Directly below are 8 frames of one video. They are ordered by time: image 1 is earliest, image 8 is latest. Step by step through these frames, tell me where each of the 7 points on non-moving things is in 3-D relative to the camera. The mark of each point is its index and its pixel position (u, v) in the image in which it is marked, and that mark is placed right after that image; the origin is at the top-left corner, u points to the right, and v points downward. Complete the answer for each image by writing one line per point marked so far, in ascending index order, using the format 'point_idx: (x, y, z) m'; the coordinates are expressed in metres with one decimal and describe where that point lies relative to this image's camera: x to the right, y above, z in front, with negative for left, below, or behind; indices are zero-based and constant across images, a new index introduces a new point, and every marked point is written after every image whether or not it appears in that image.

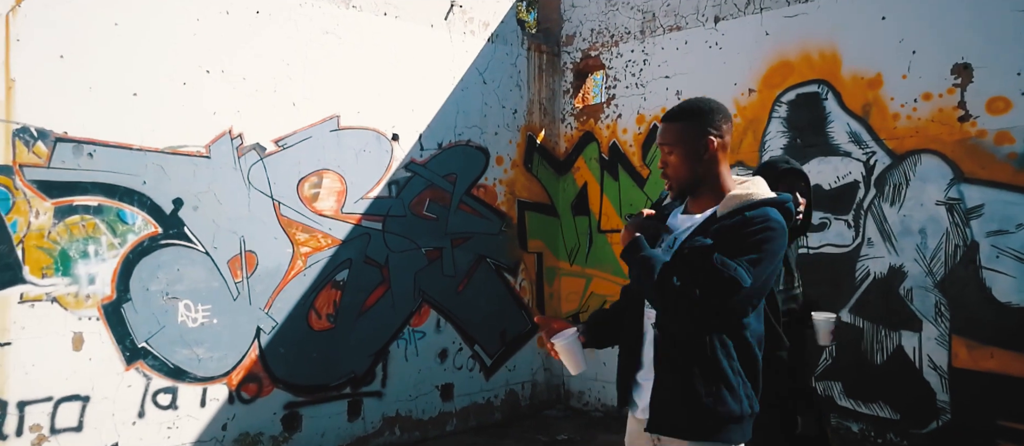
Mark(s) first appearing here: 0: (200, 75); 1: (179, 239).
0: (-2.1, +1.0, +4.0) m
1: (-2.1, -0.1, +3.9) m
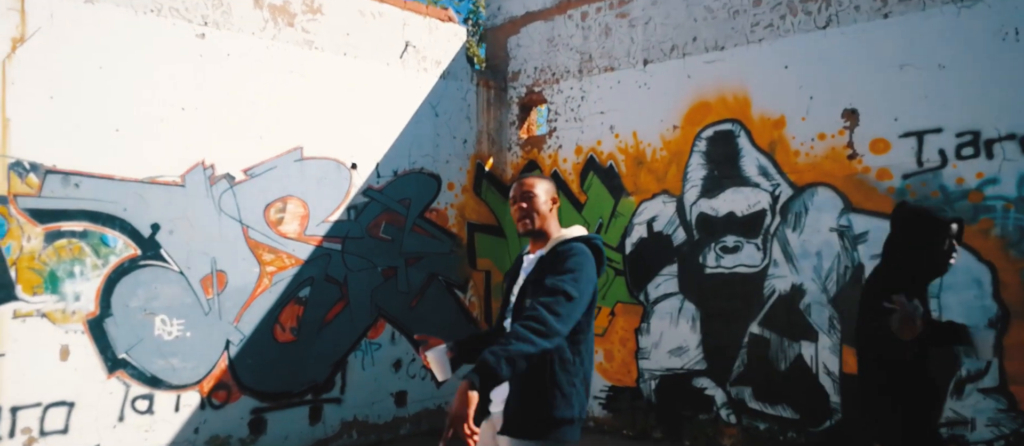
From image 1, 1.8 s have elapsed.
0: (-2.5, +0.8, +4.5) m
1: (-2.6, -0.3, +4.4) m
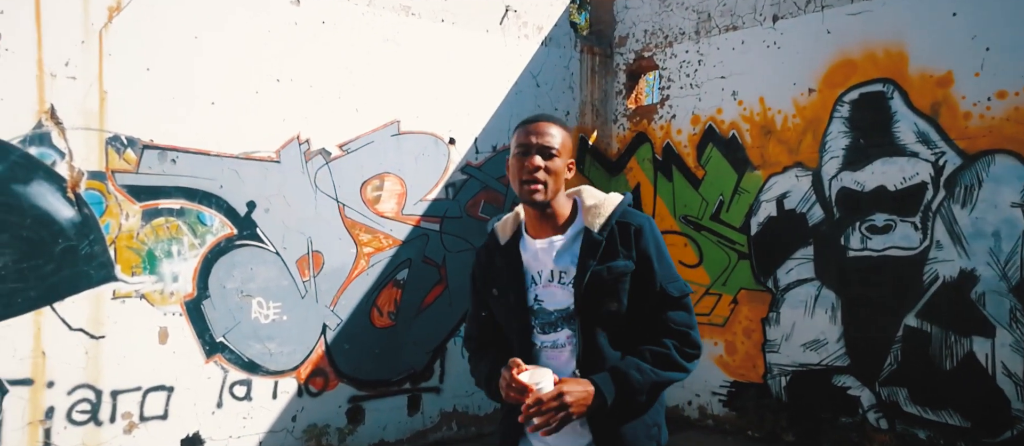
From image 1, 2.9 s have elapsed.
0: (-1.7, +1.0, +4.2) m
1: (-1.8, -0.1, +4.1) m
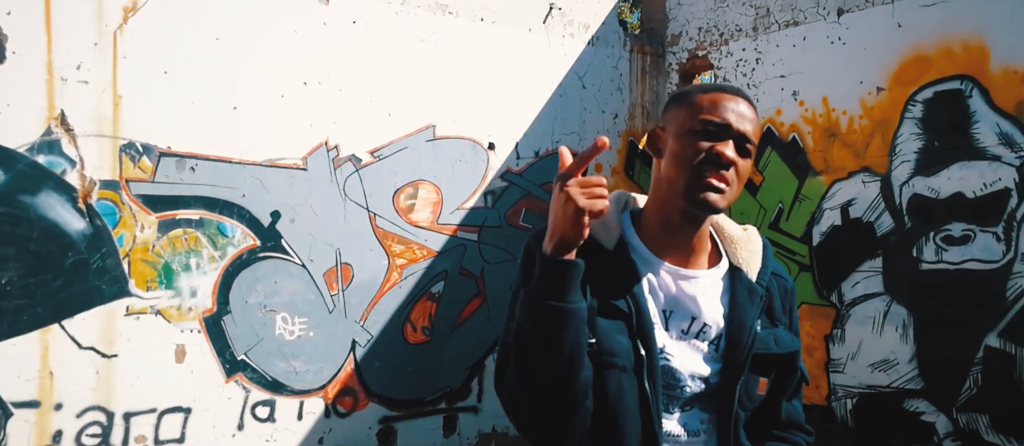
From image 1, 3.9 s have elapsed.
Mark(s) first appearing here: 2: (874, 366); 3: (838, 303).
0: (-1.4, +0.9, +3.9) m
1: (-1.5, -0.2, +3.9) m
2: (+2.5, -1.0, +4.3) m
3: (+2.4, -0.6, +4.5) m
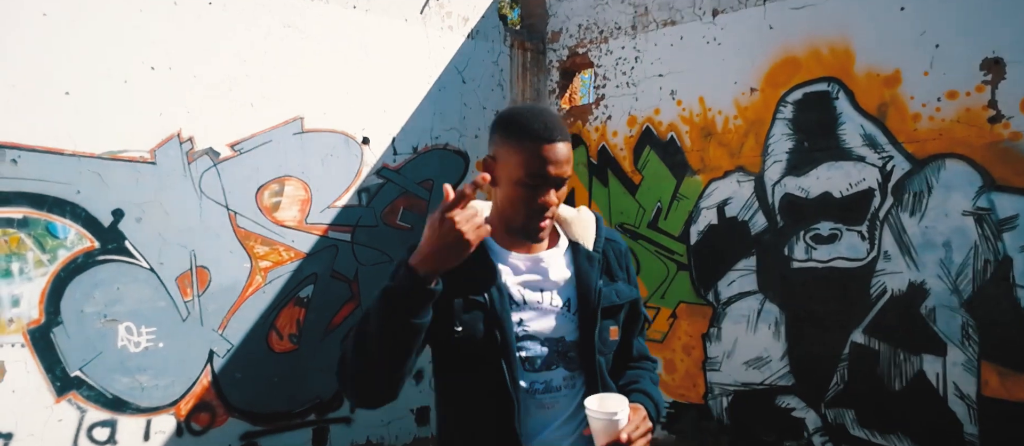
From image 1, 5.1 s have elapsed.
0: (-2.2, +0.9, +3.6) m
1: (-2.3, -0.2, +3.5) m
2: (+1.7, -1.0, +4.3) m
3: (+1.5, -0.6, +4.5) m
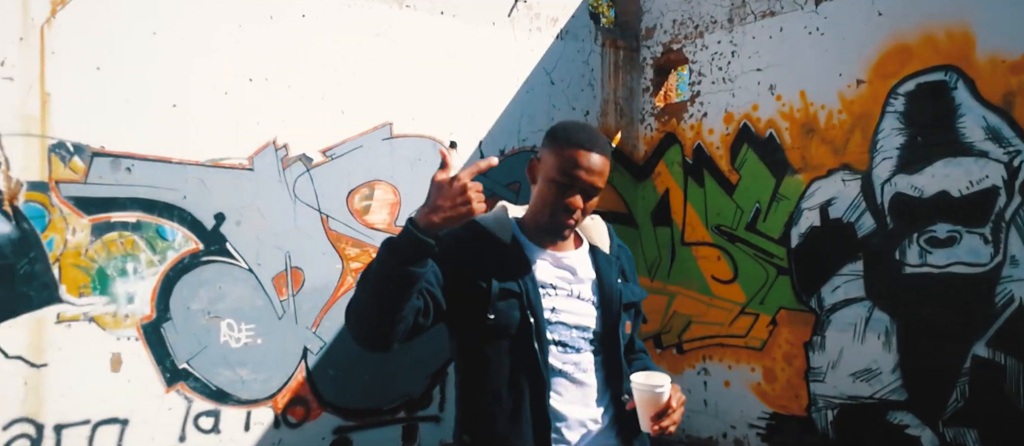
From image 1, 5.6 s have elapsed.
0: (-1.7, +0.9, +3.8) m
1: (-1.8, -0.2, +3.7) m
2: (+2.3, -1.0, +3.9) m
3: (+2.1, -0.6, +4.2) m
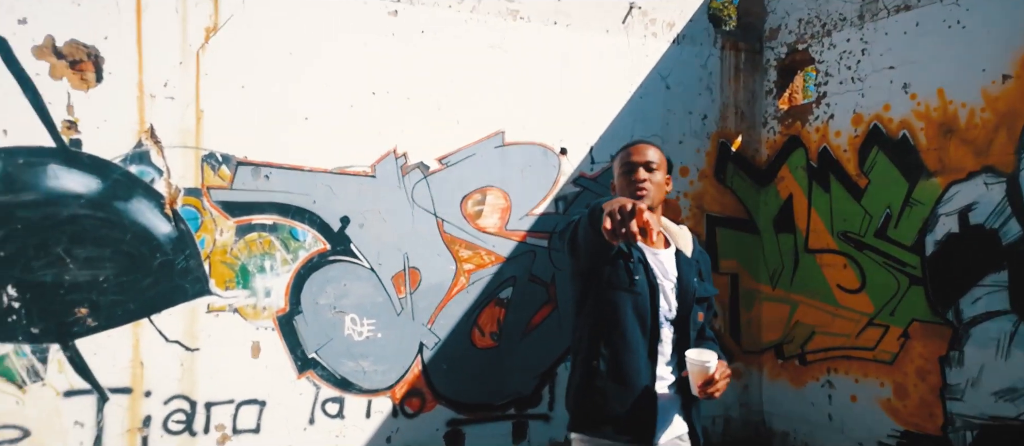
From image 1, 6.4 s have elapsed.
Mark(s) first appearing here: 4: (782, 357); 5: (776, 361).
0: (-1.0, +0.9, +4.1) m
1: (-1.1, -0.2, +4.0) m
2: (+2.9, -1.1, +3.5) m
3: (+2.8, -0.7, +3.7) m
4: (+2.2, -1.1, +4.9) m
5: (+2.2, -1.1, +5.0) m
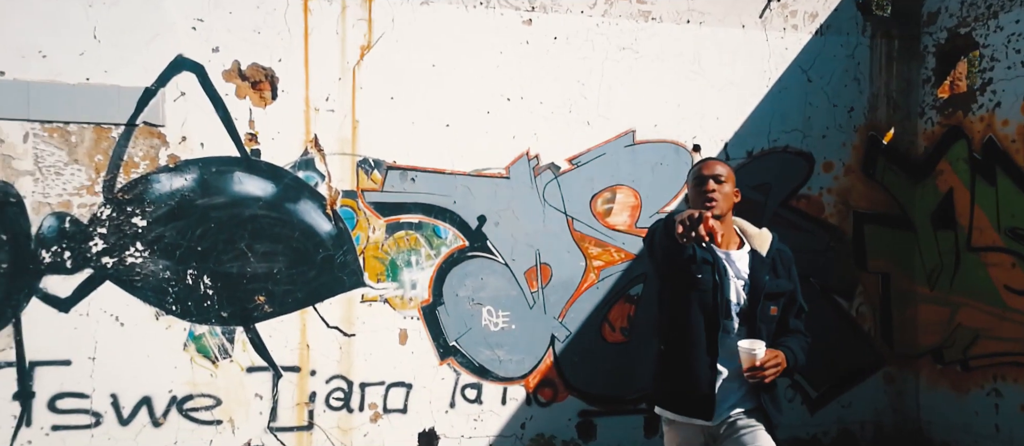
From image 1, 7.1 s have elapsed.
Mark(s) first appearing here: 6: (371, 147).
0: (-0.1, +0.9, +4.3) m
1: (-0.2, -0.2, +4.3) m
2: (+3.6, -1.0, +3.0) m
3: (+3.6, -0.6, +3.3) m
4: (+3.2, -1.1, +4.5) m
5: (+3.2, -1.1, +4.6) m
6: (-1.0, +0.5, +4.1) m
